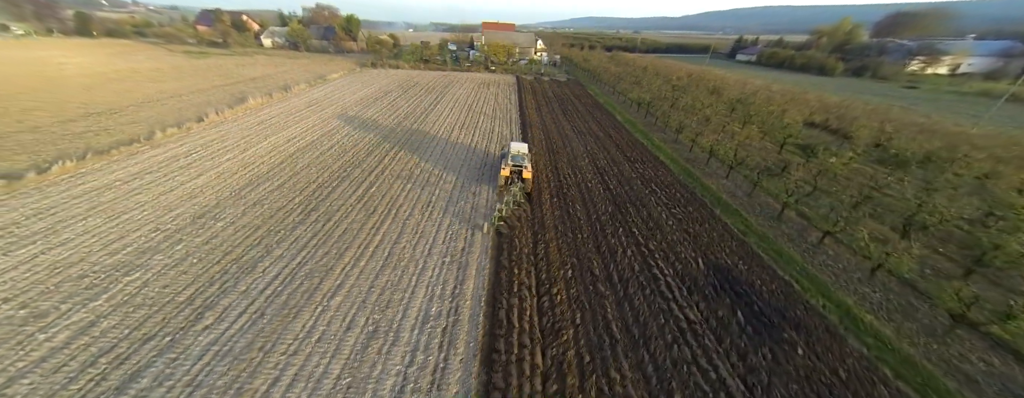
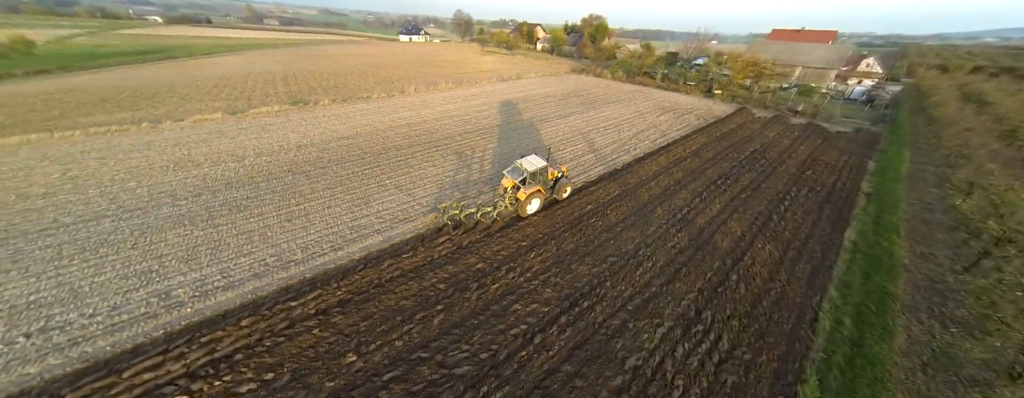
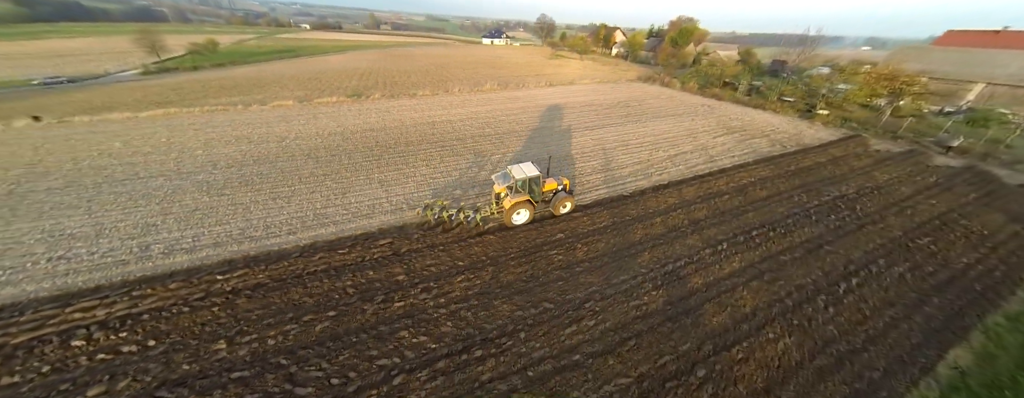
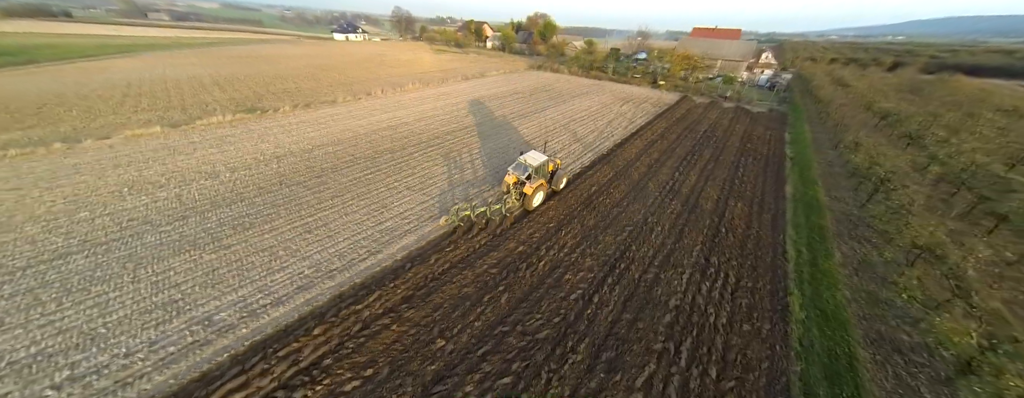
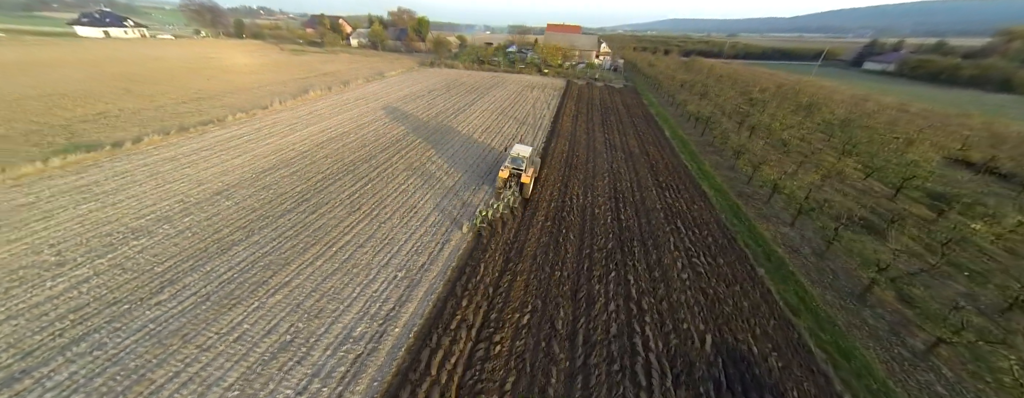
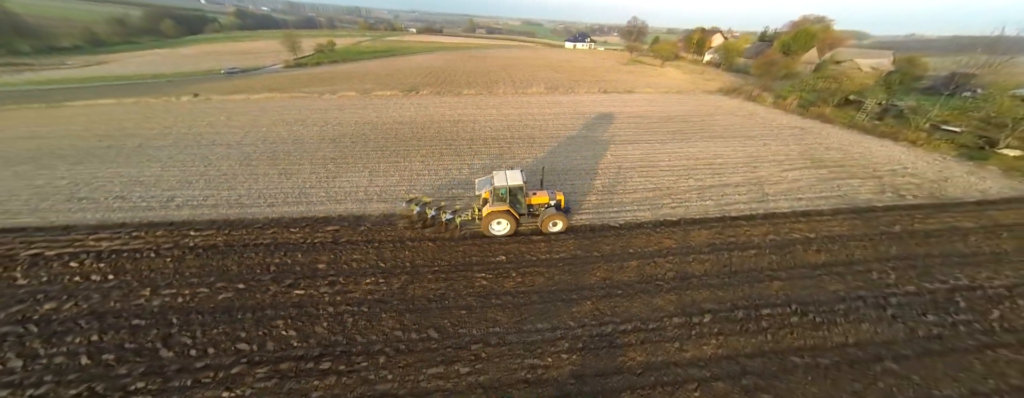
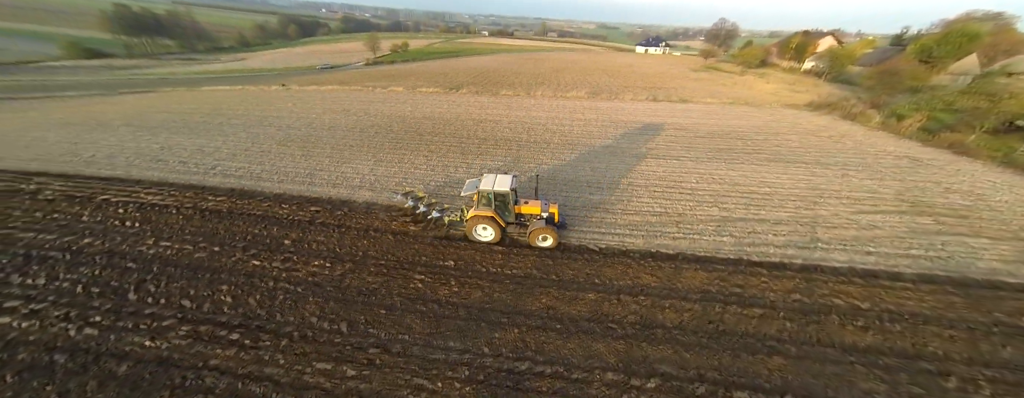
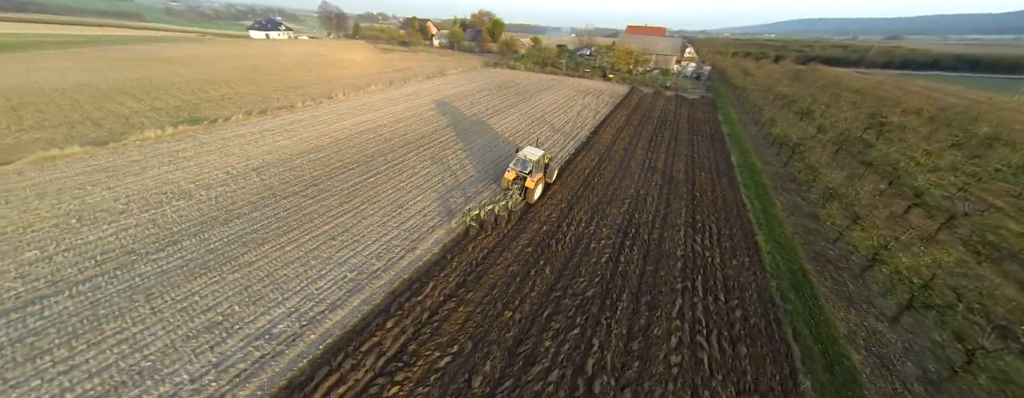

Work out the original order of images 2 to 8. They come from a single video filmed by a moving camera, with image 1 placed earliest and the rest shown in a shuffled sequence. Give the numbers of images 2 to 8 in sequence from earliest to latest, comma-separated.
5, 8, 4, 2, 3, 6, 7
